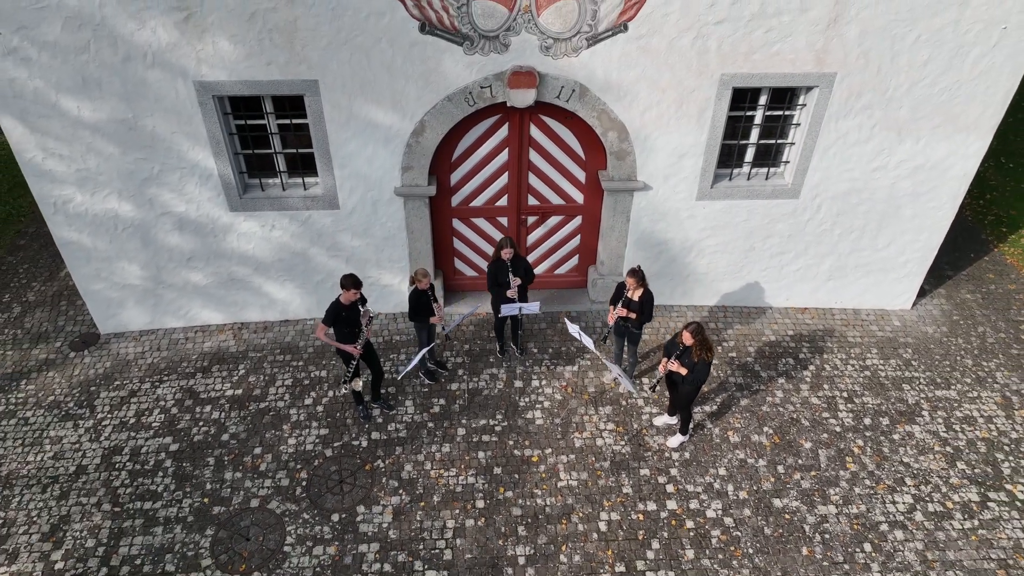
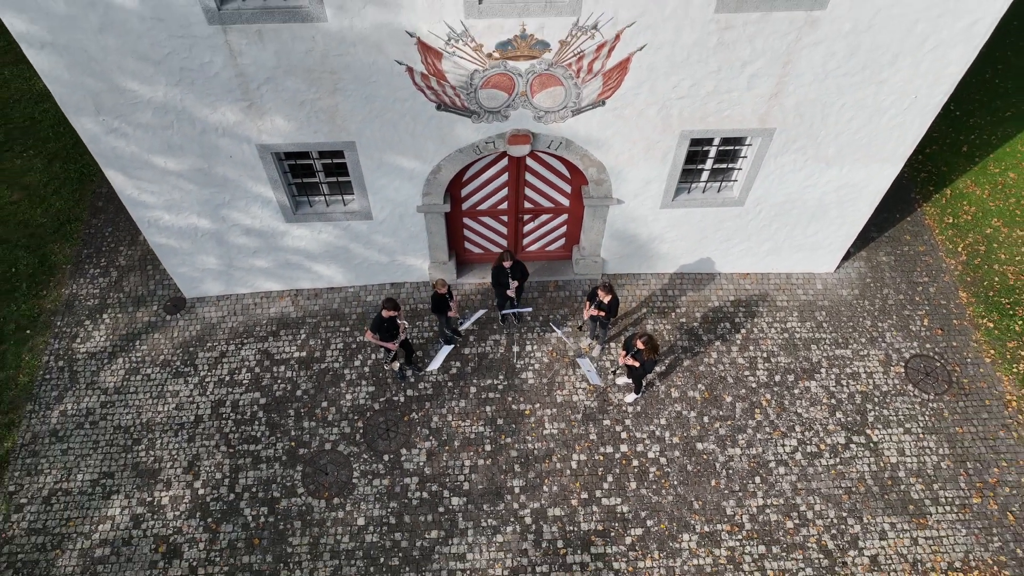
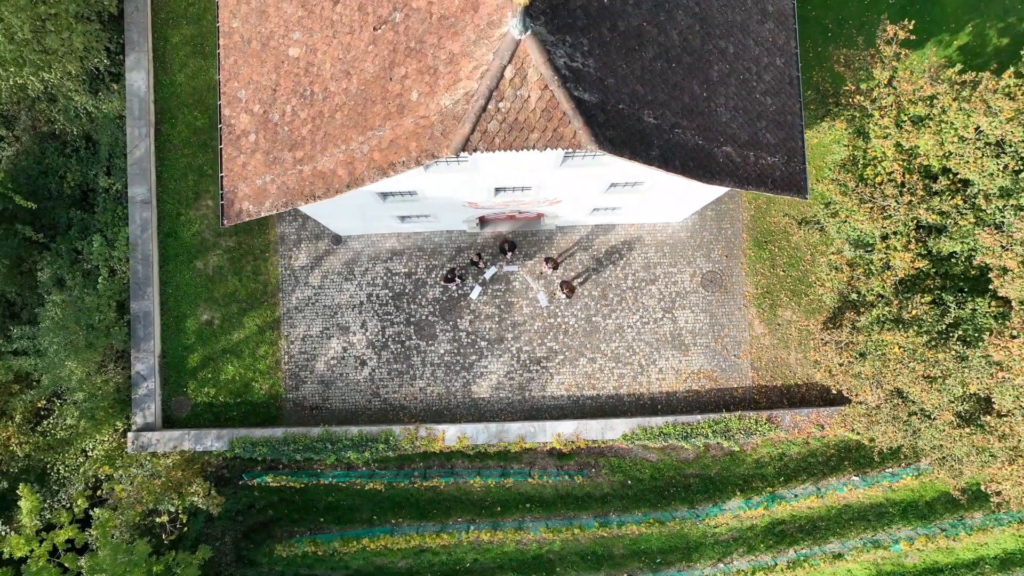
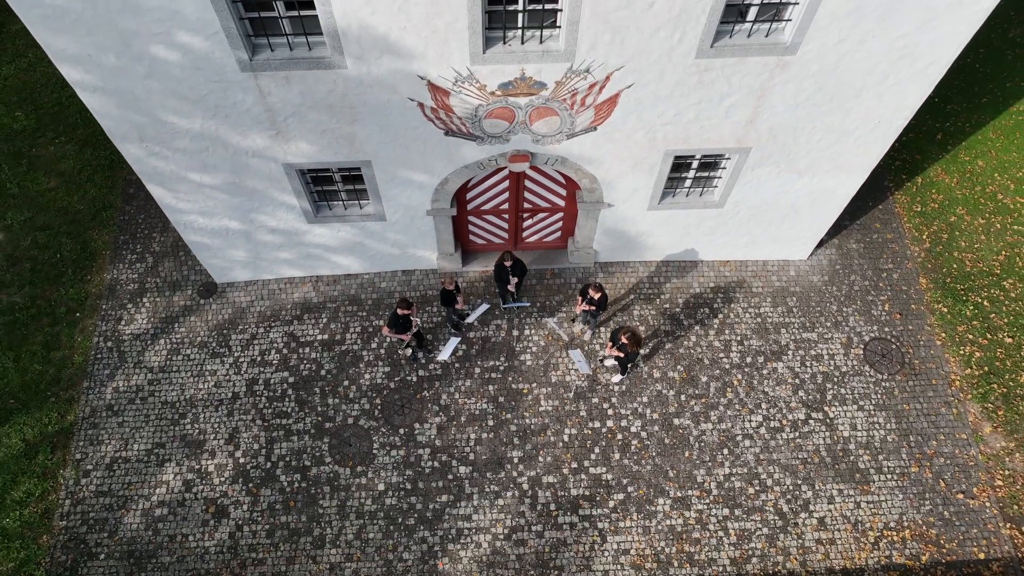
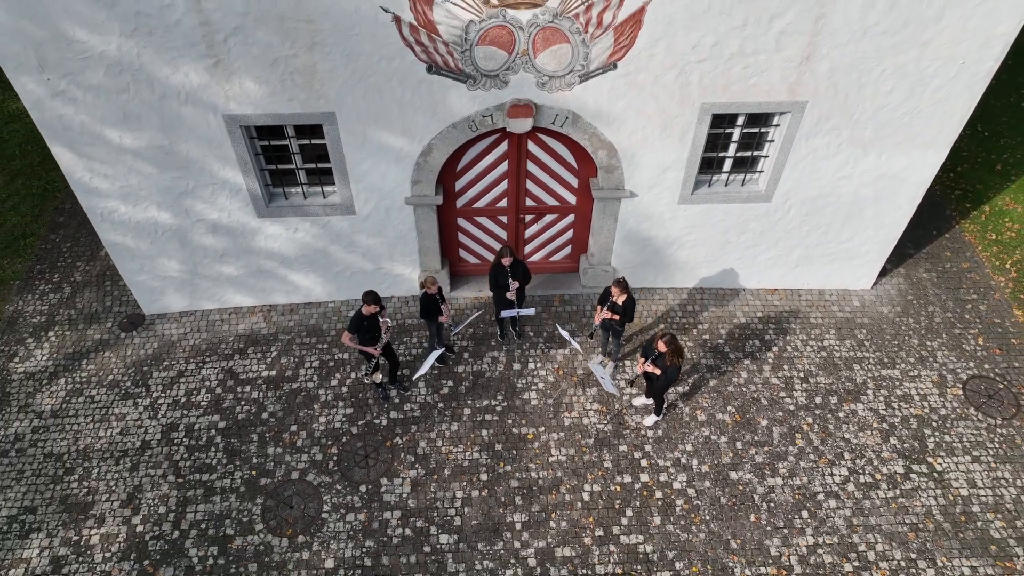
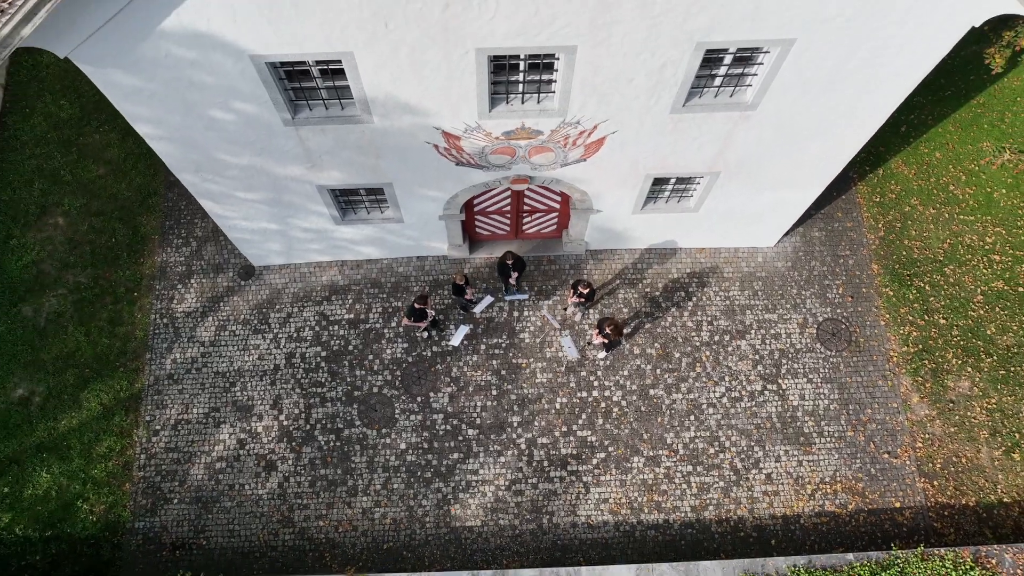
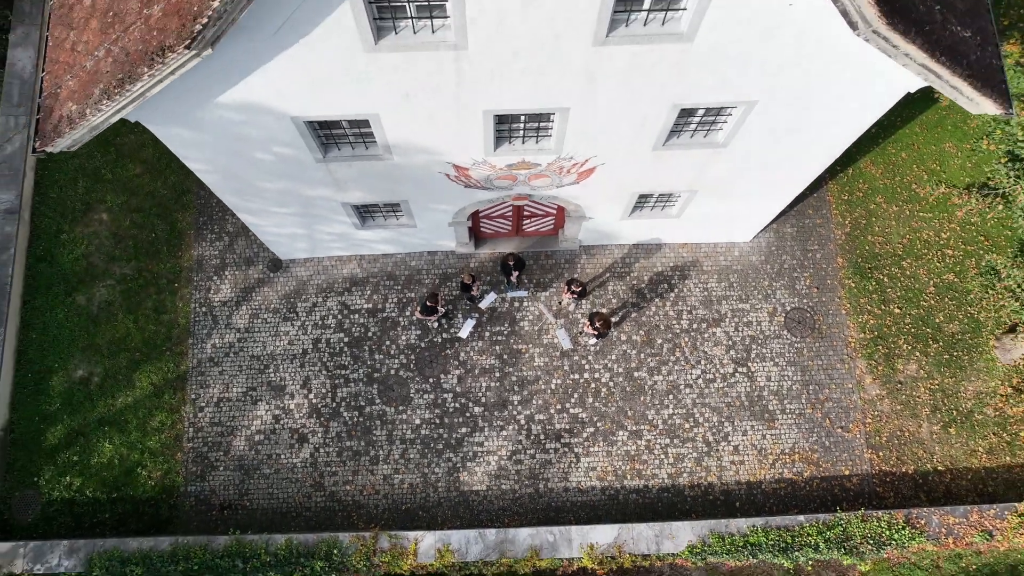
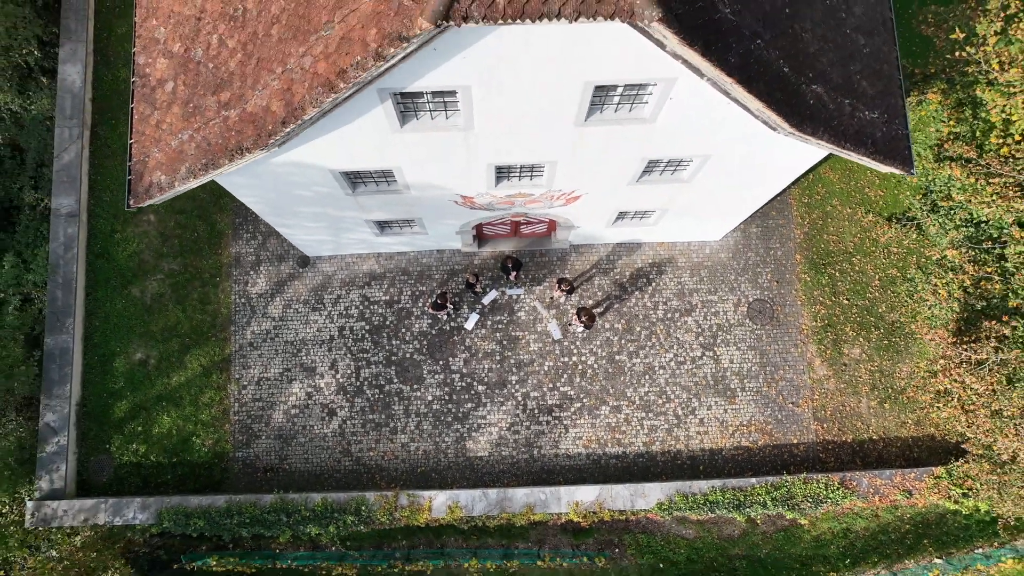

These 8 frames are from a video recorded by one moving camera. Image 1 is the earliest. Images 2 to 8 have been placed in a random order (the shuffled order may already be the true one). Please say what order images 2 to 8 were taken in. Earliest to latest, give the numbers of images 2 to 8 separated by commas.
5, 2, 4, 6, 7, 8, 3
